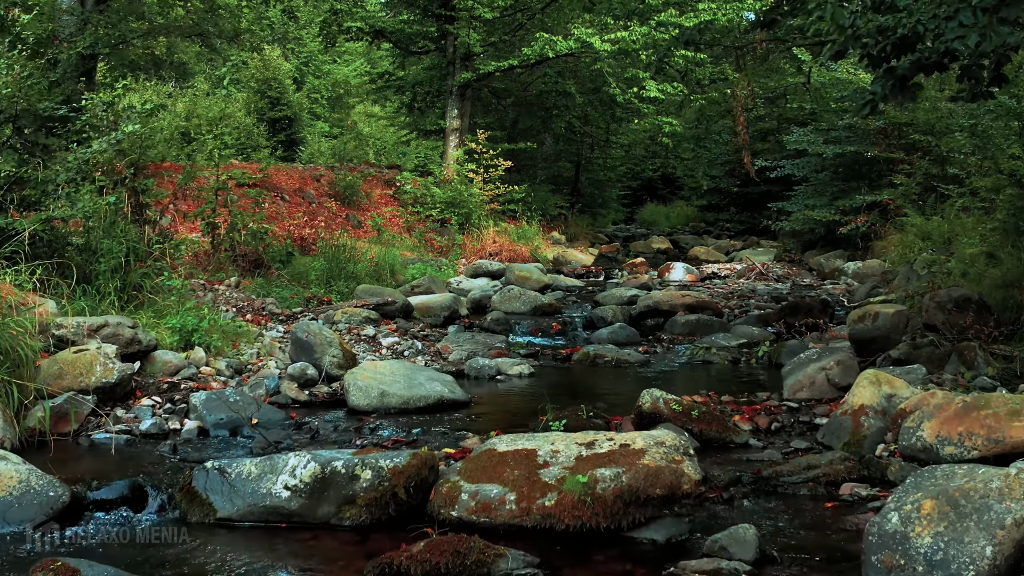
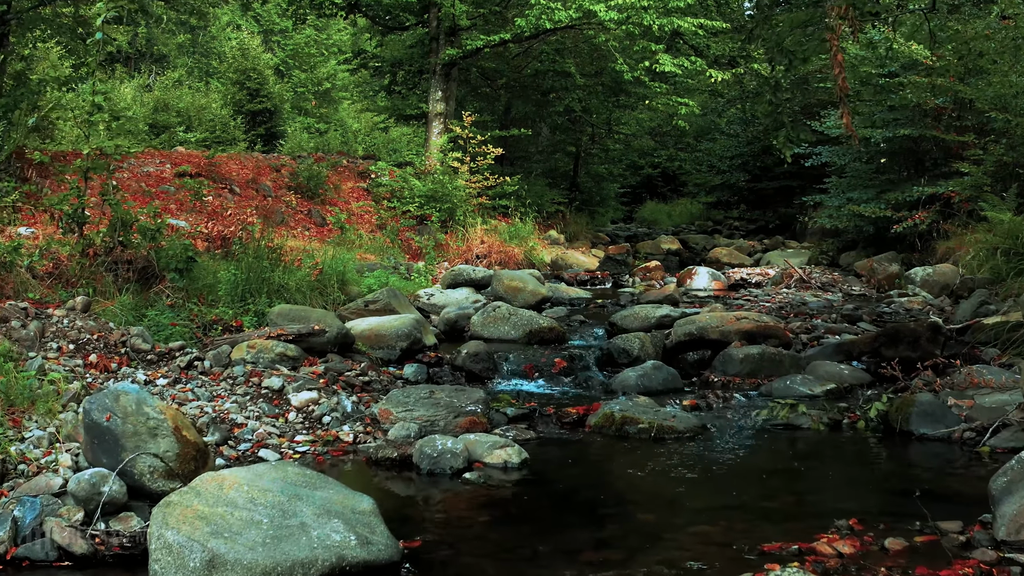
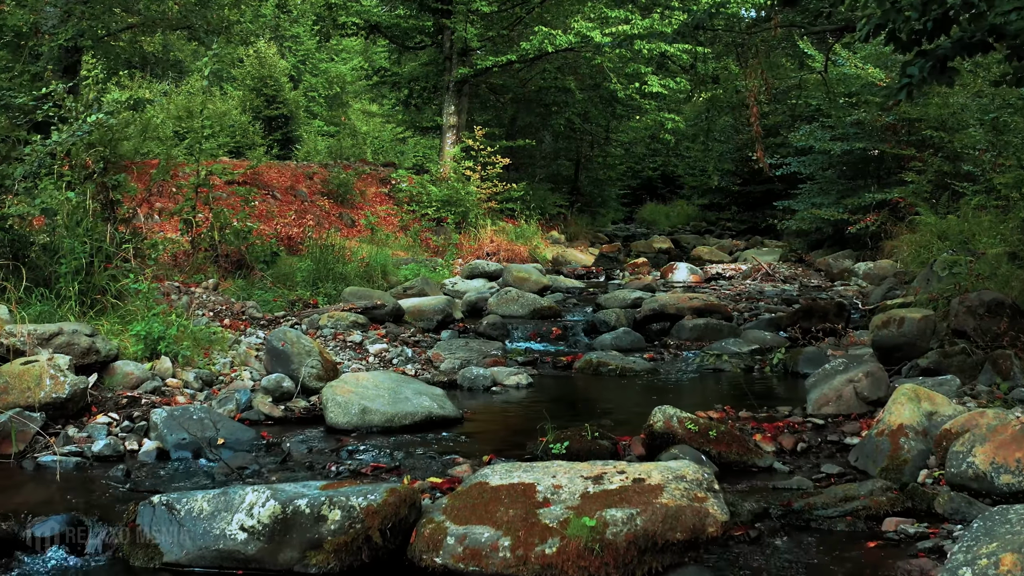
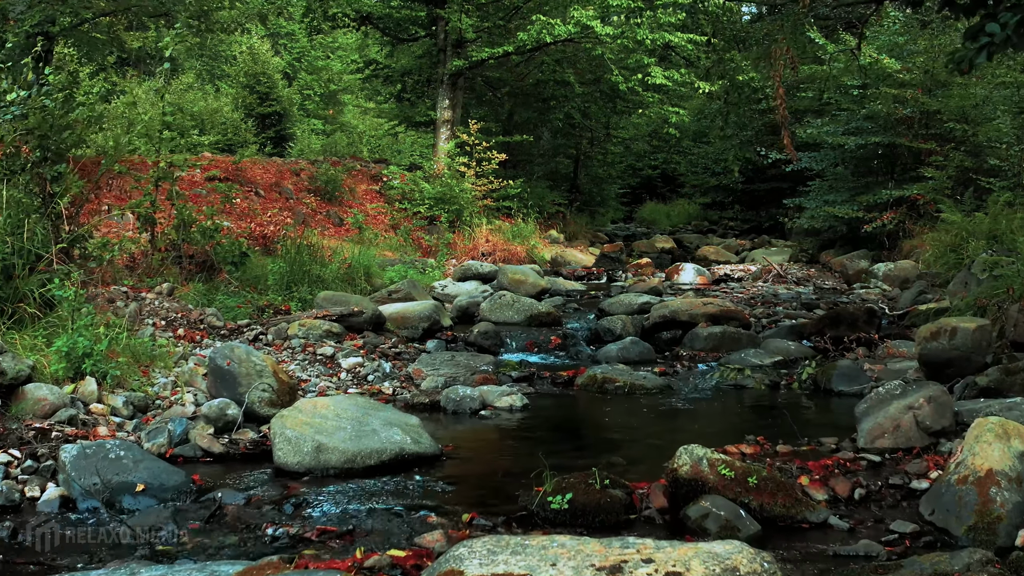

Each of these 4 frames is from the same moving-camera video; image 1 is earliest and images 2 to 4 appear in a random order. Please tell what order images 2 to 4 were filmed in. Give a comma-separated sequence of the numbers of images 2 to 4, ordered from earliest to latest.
3, 4, 2
